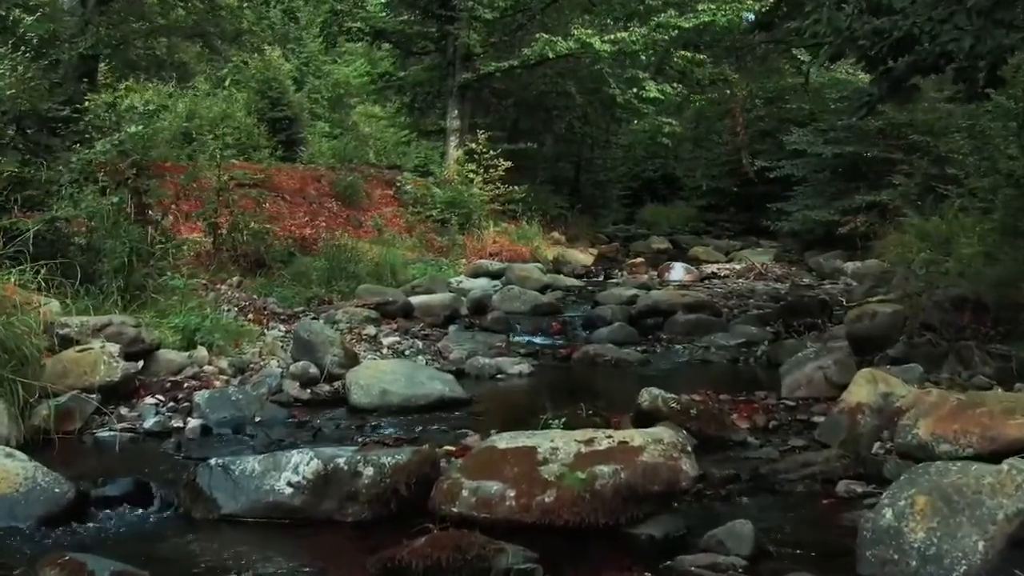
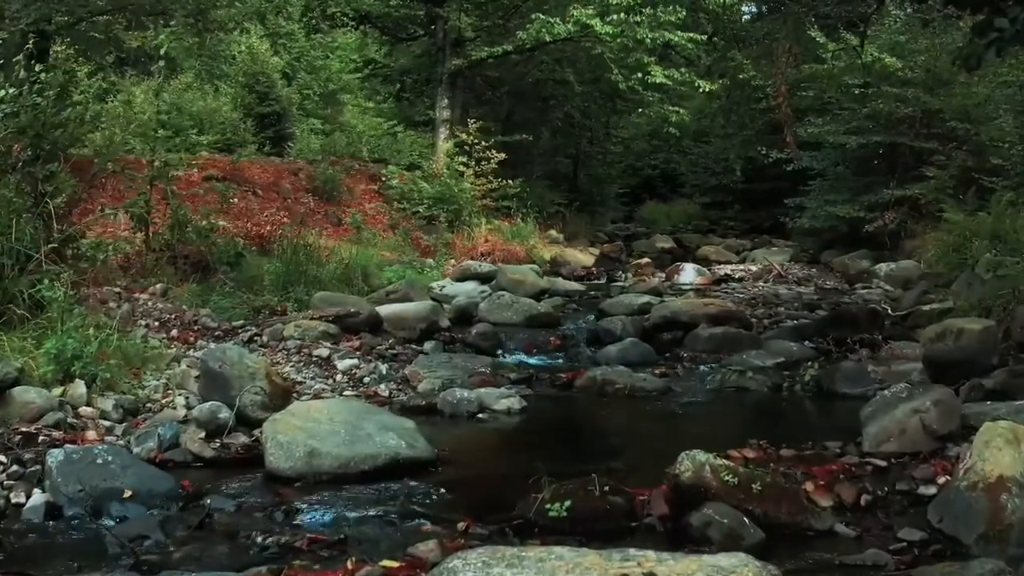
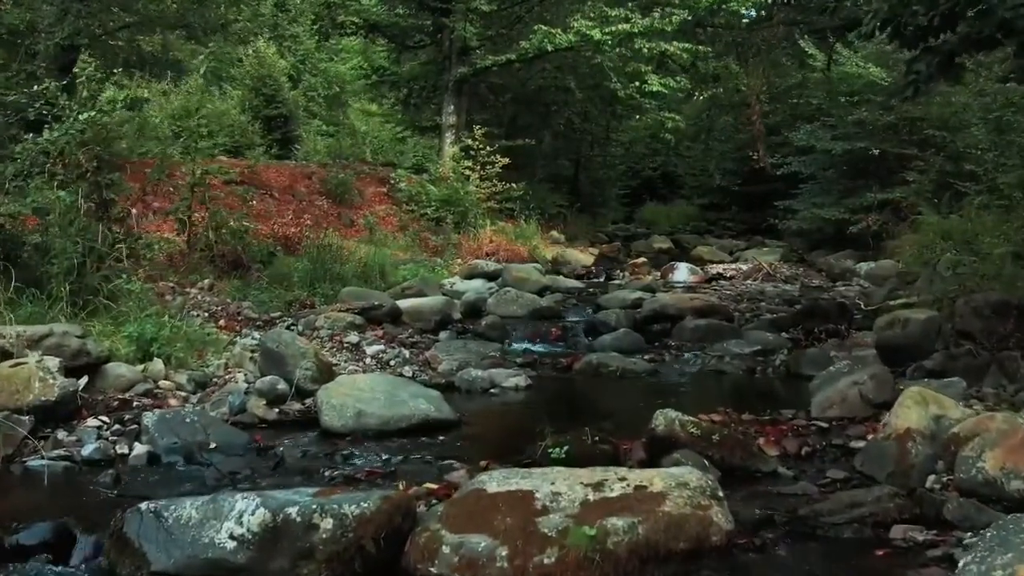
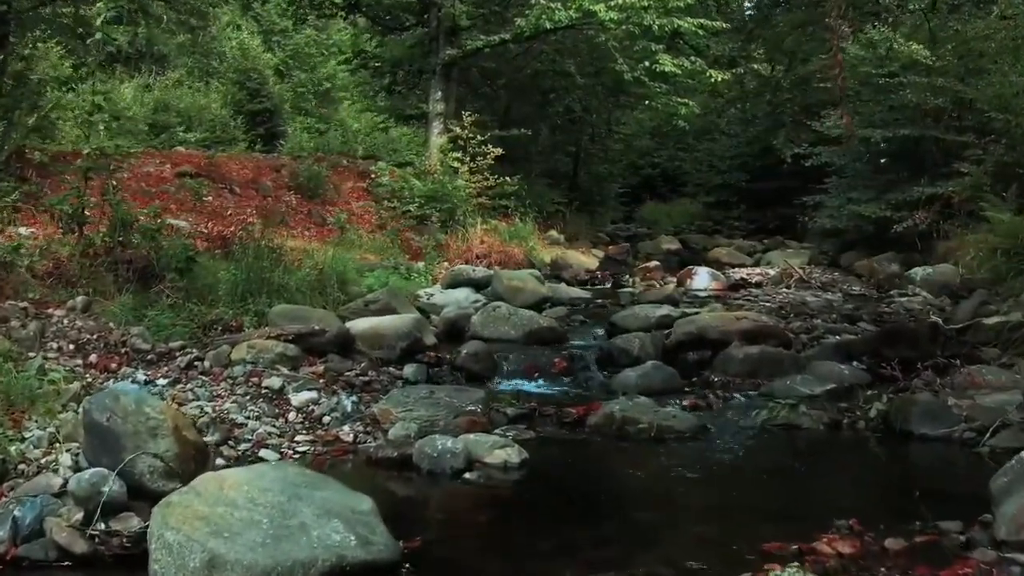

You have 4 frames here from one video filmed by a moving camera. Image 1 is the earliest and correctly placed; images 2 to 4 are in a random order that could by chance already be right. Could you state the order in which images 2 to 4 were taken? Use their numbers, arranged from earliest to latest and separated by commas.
3, 2, 4
